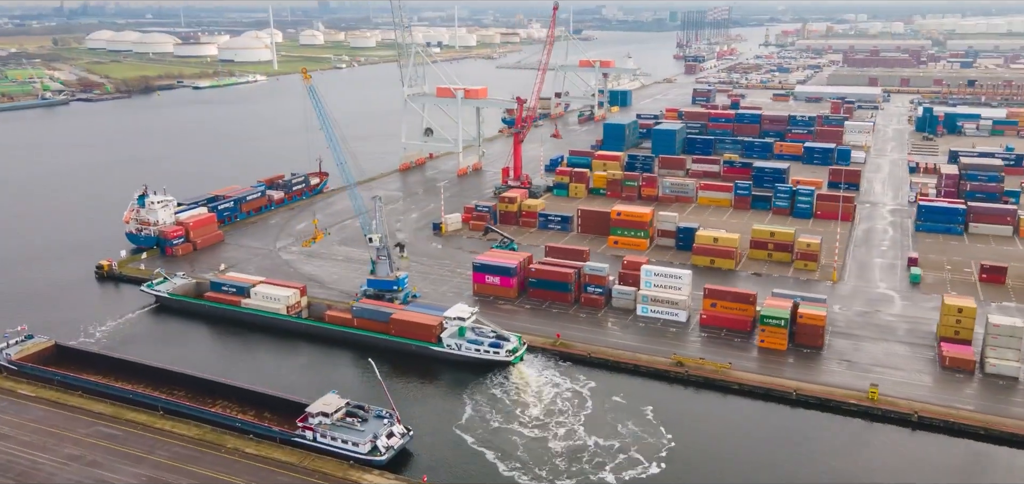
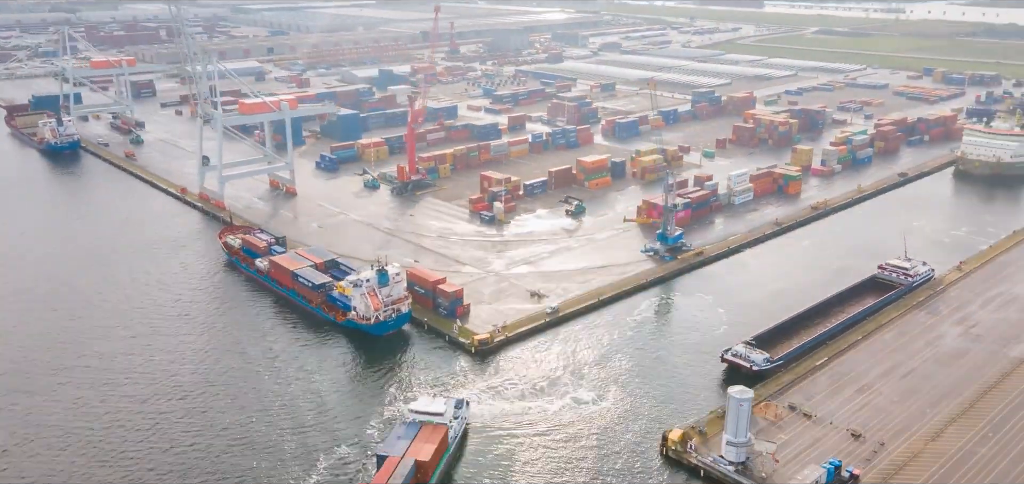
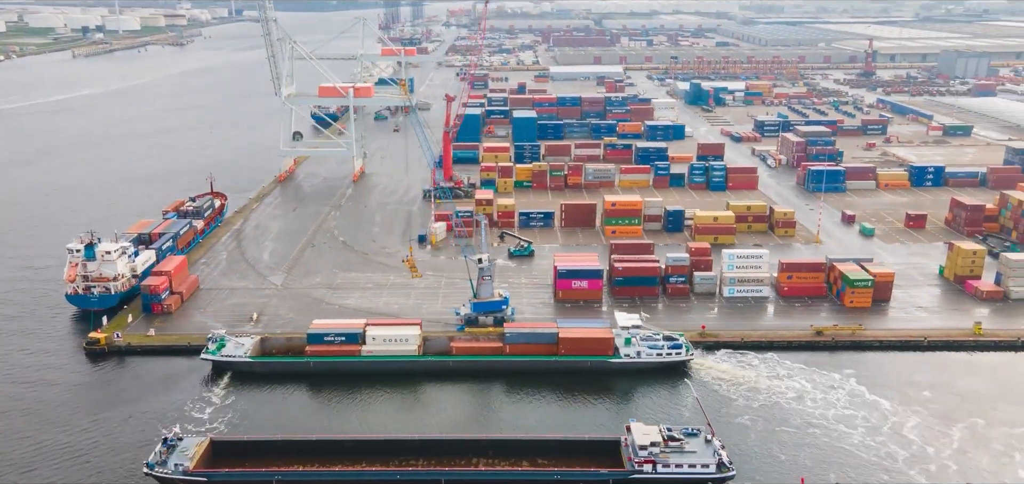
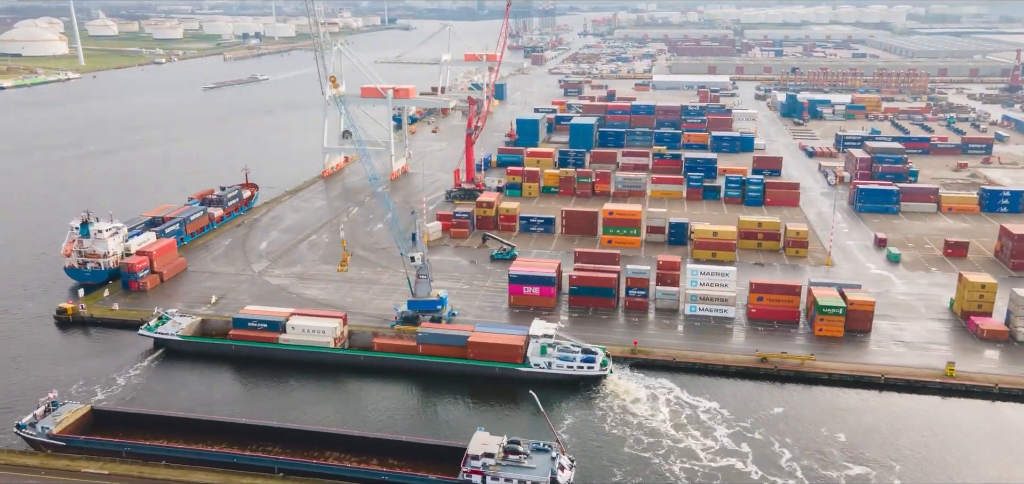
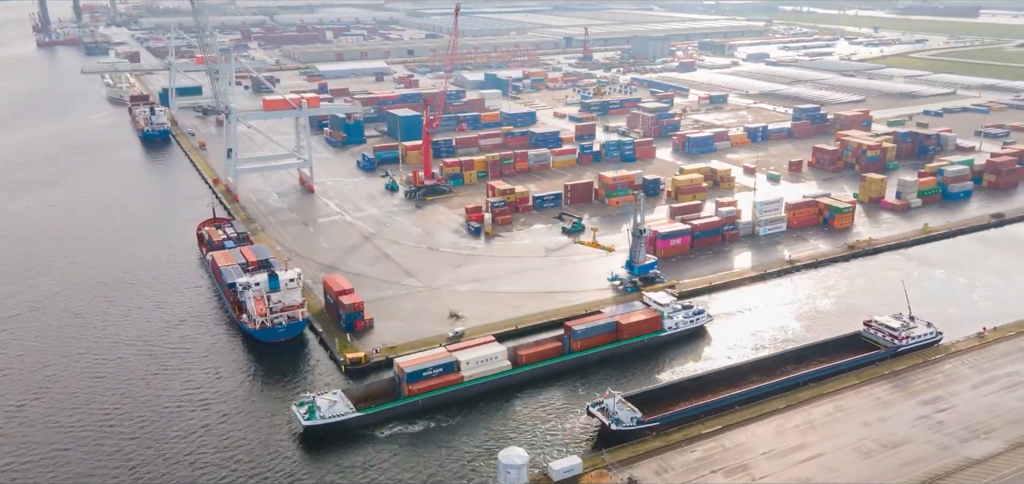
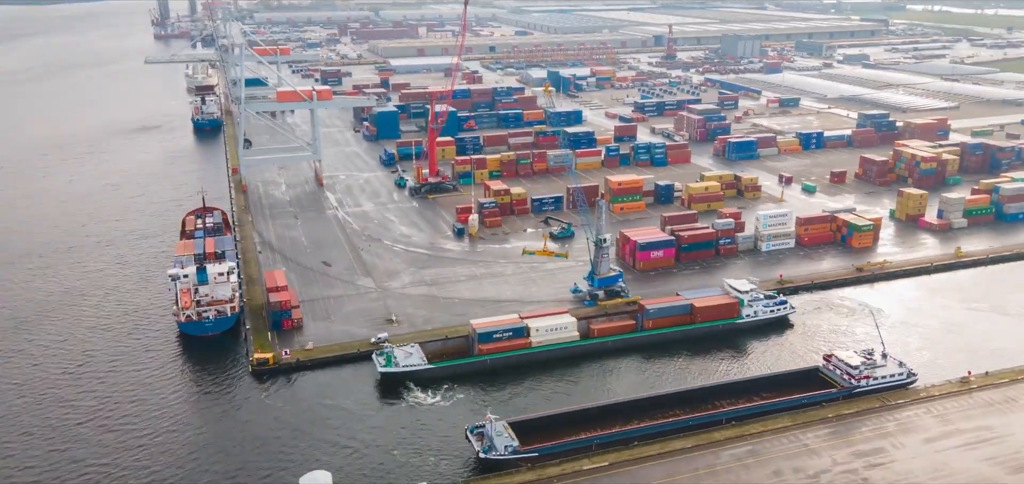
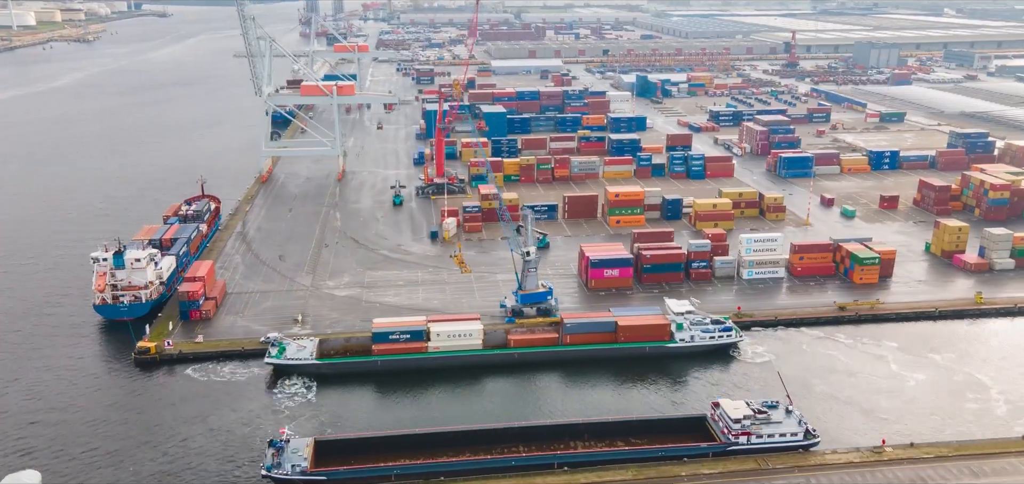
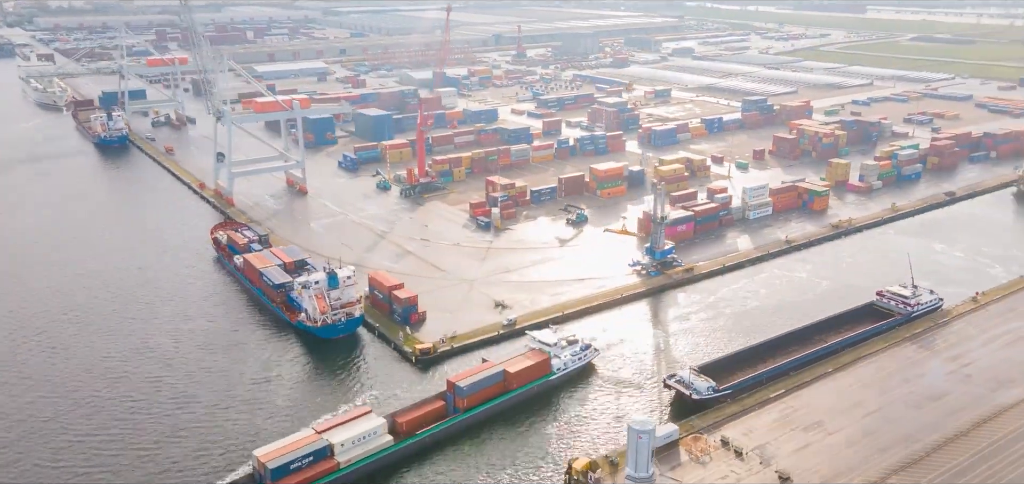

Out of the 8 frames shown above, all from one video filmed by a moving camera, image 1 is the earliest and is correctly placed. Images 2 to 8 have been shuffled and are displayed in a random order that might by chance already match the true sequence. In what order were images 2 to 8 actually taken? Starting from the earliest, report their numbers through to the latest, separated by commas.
4, 3, 7, 6, 5, 8, 2
